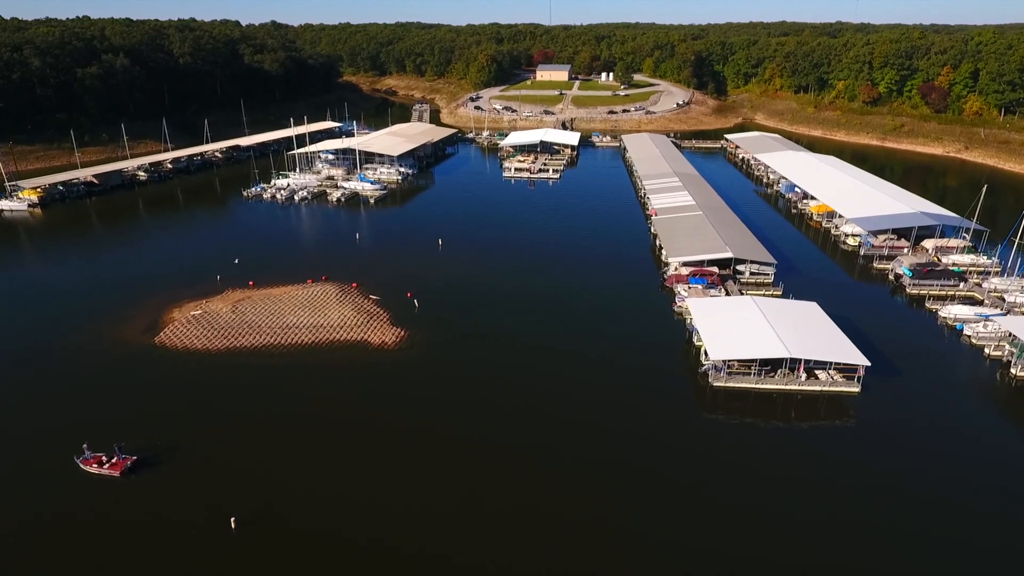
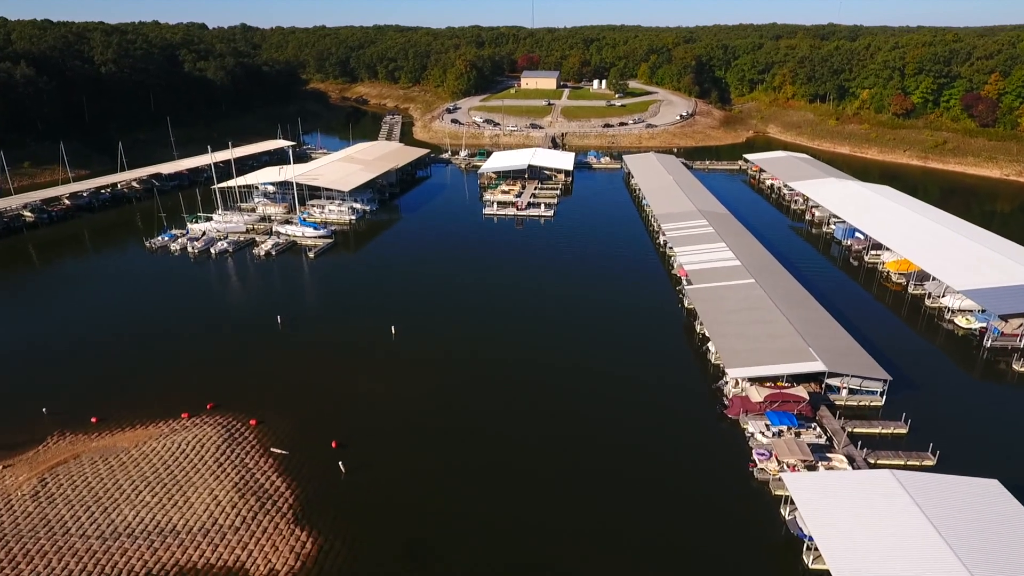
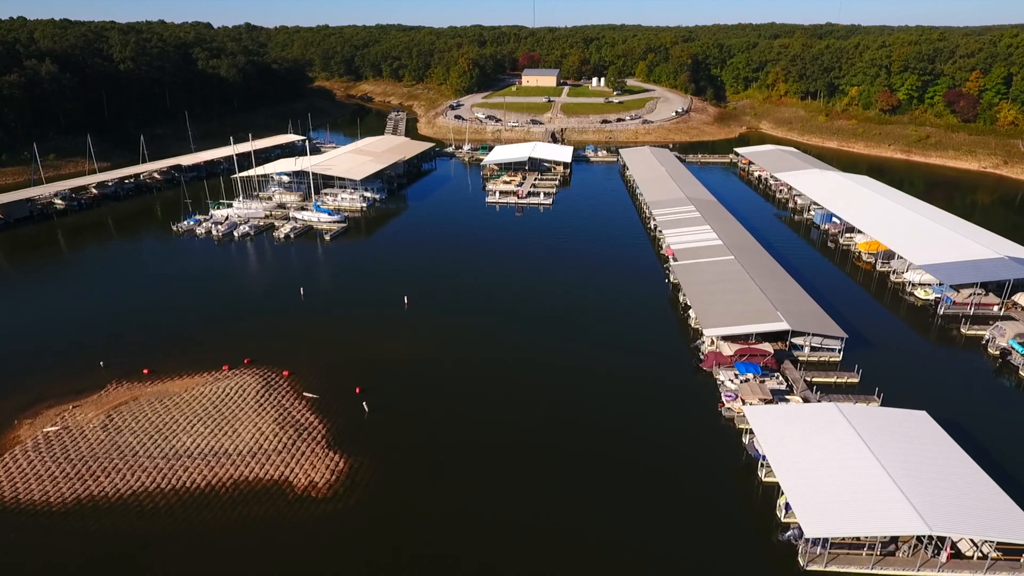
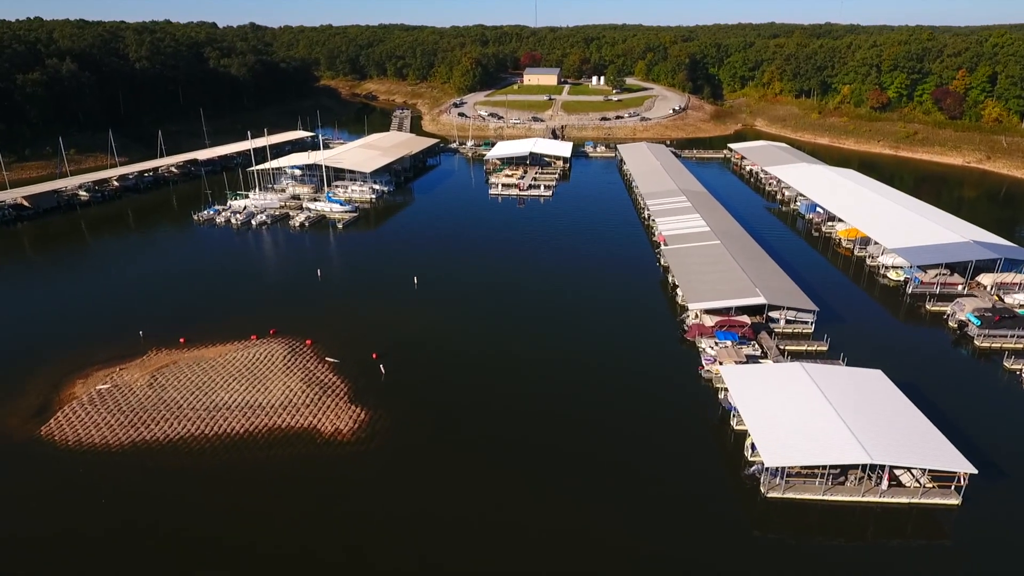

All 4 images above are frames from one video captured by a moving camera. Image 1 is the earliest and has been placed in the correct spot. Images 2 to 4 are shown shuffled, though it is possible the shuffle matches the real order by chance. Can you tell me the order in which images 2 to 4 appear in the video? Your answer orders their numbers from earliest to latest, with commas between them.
4, 3, 2
